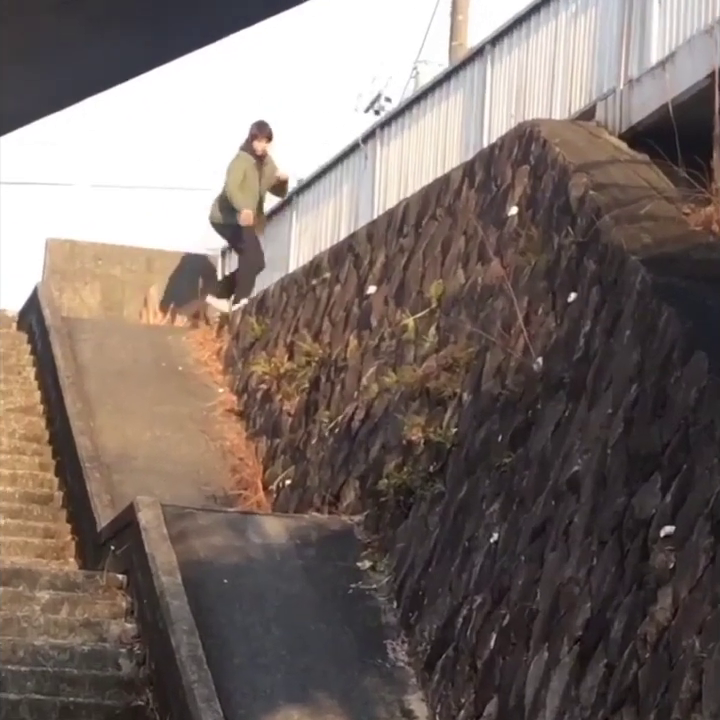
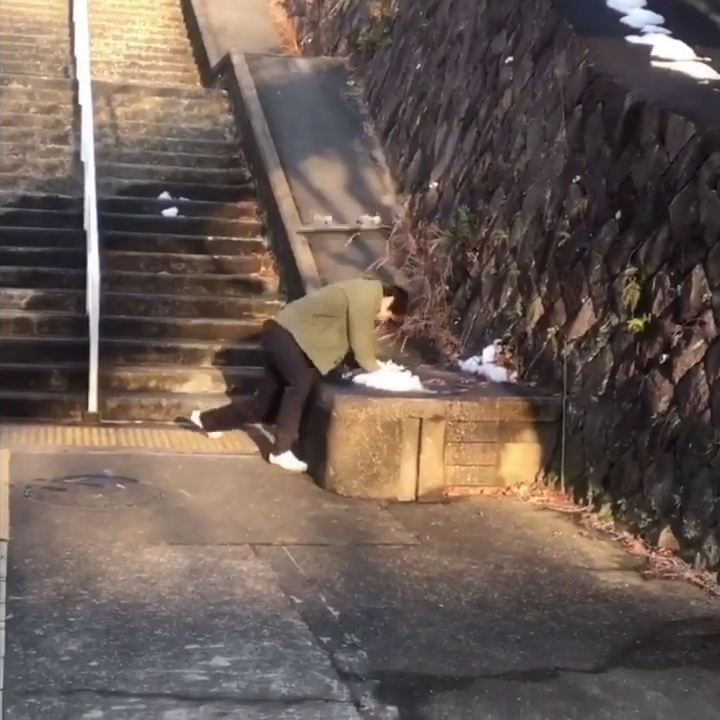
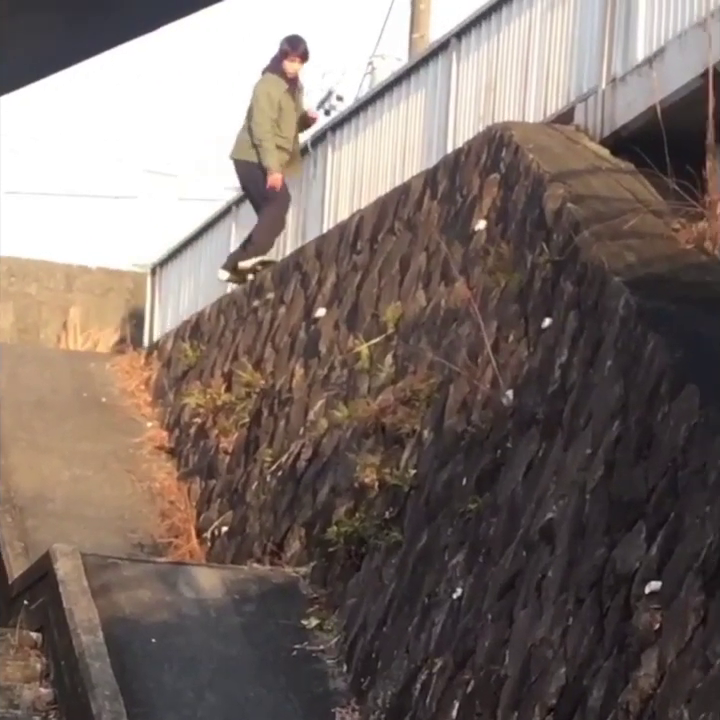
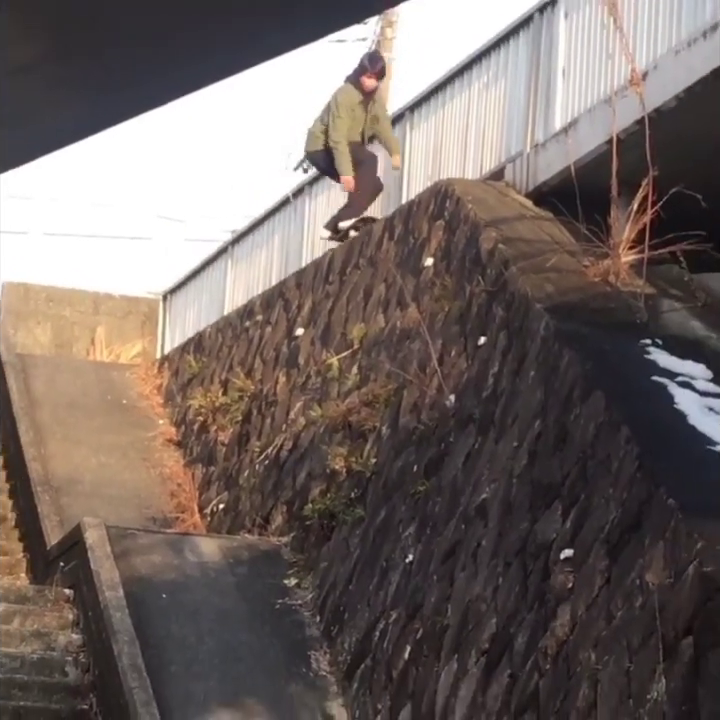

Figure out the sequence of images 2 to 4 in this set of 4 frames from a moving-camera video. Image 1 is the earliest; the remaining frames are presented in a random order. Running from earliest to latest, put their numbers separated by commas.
3, 4, 2
